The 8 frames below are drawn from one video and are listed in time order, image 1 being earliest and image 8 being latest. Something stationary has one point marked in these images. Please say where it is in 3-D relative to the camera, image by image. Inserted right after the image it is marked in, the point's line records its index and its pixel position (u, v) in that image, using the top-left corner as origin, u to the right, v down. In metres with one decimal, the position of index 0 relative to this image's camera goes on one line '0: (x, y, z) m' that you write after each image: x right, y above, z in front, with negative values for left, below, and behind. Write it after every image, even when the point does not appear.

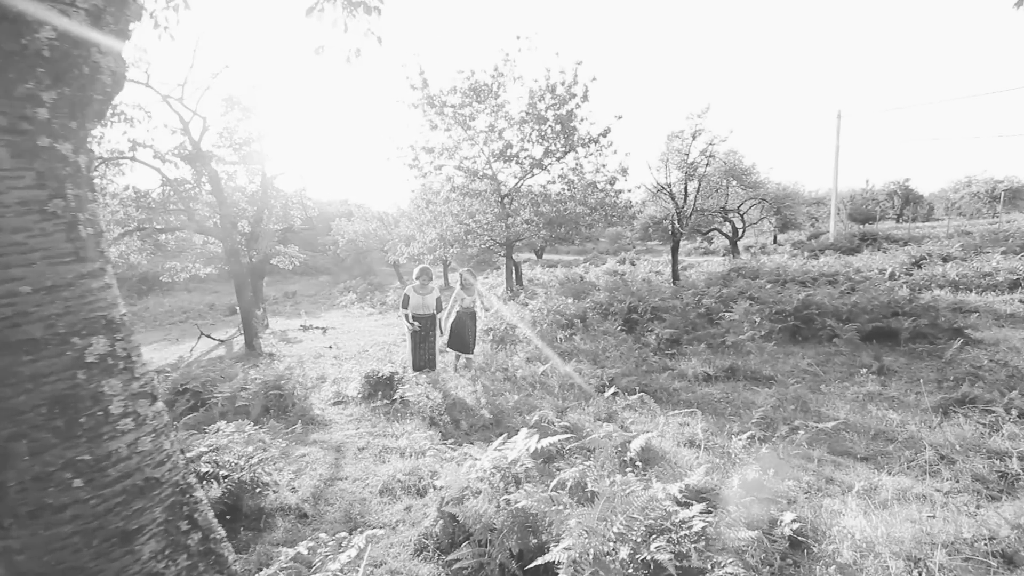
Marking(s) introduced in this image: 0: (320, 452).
0: (-2.0, -1.7, +5.1) m
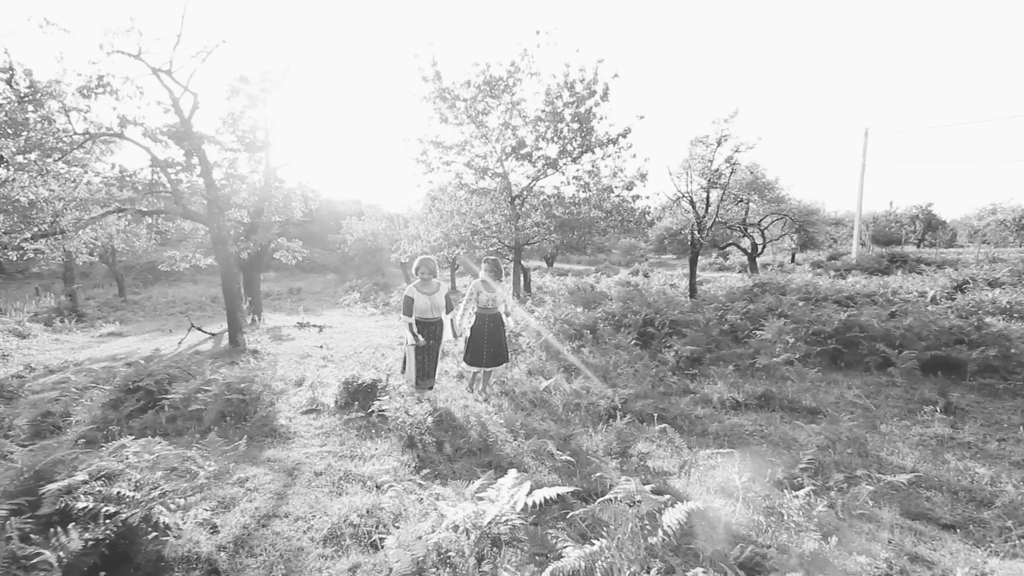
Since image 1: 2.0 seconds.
0: (-2.1, -1.6, +4.2) m
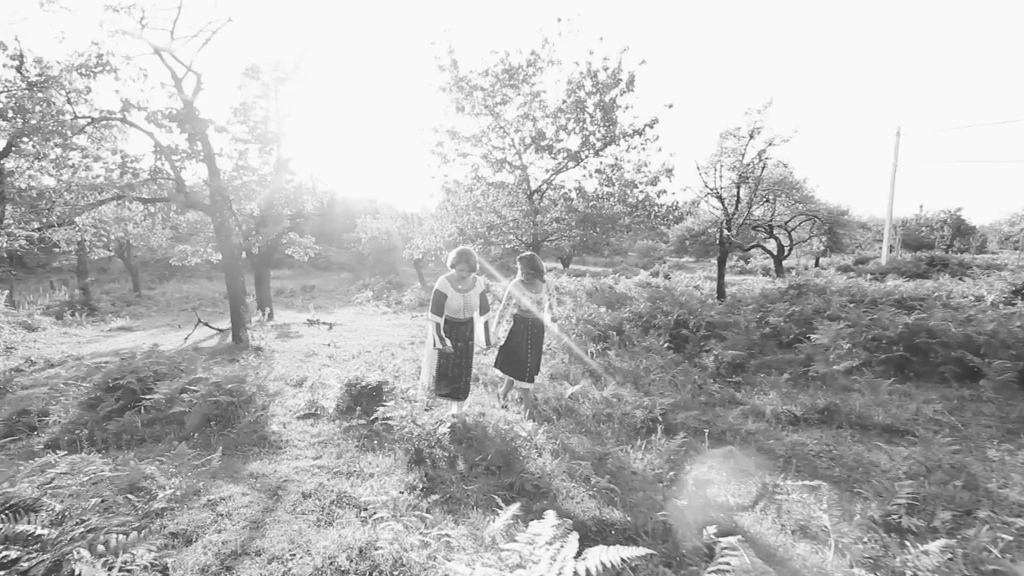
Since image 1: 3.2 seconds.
0: (-1.9, -1.5, +3.5) m
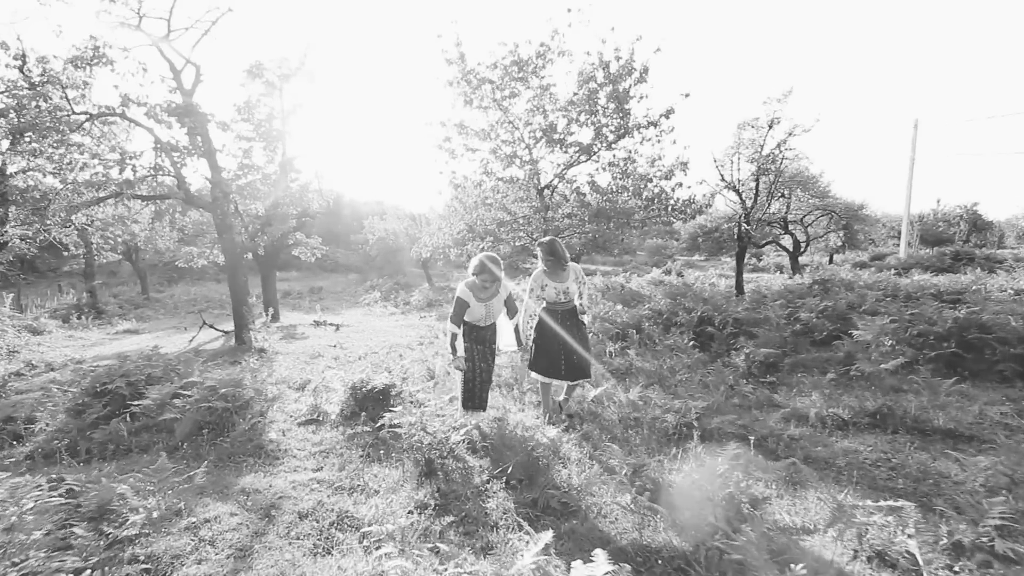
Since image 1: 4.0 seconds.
0: (-1.7, -1.4, +3.1) m
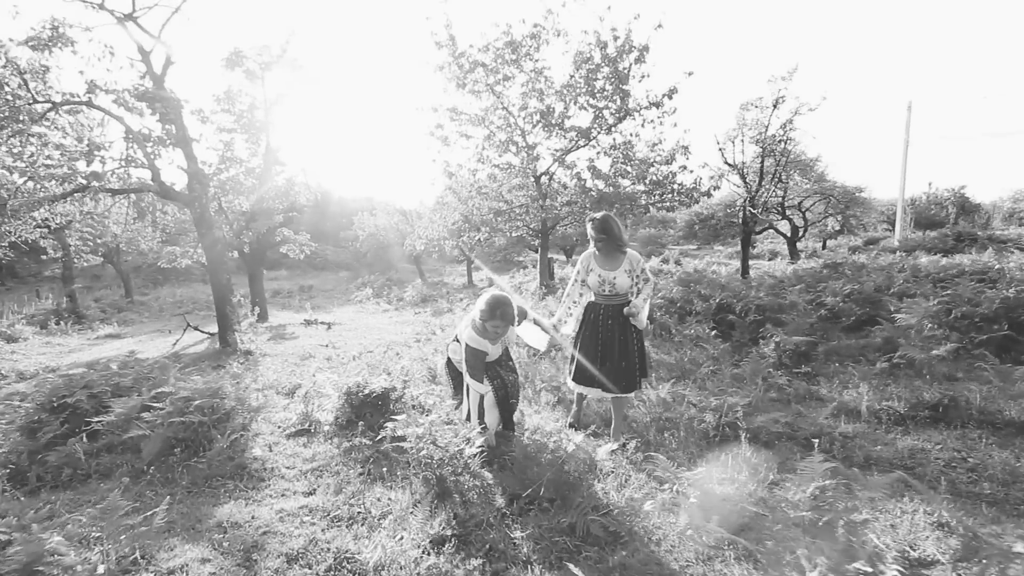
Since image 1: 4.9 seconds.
0: (-1.5, -1.4, +2.5) m
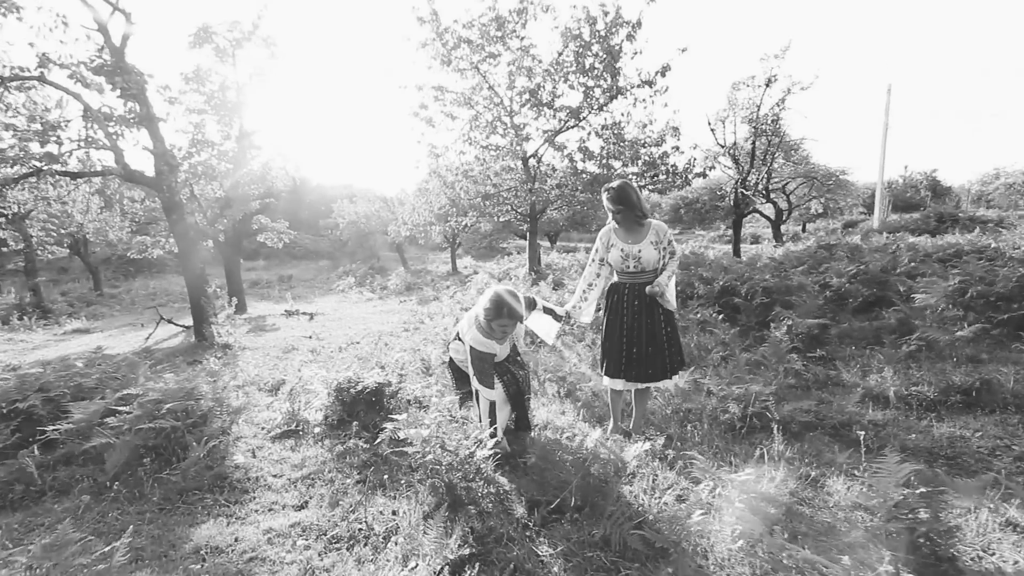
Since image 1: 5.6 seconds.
0: (-1.4, -1.3, +2.1) m
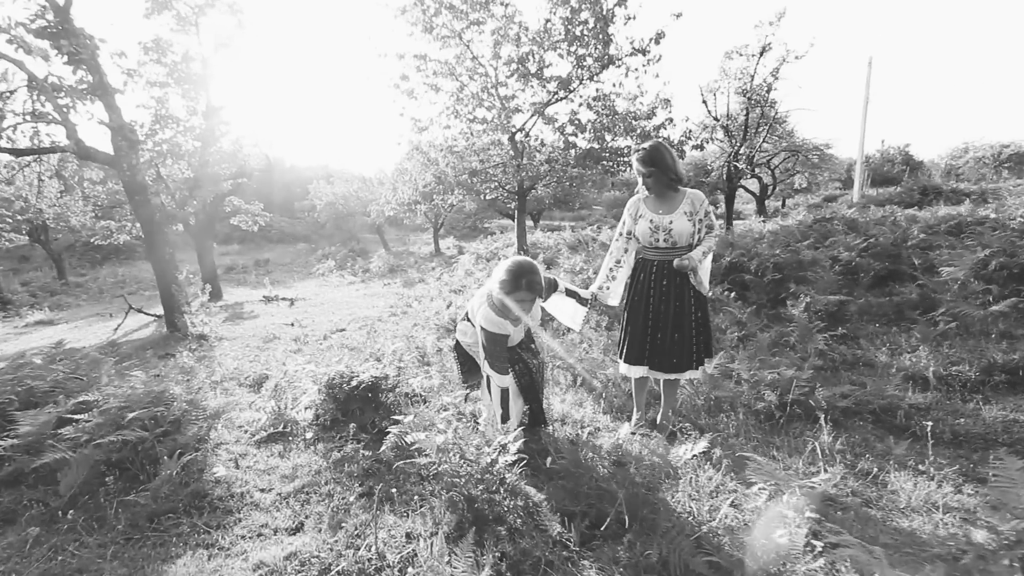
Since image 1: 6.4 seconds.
0: (-1.2, -1.3, +1.6) m
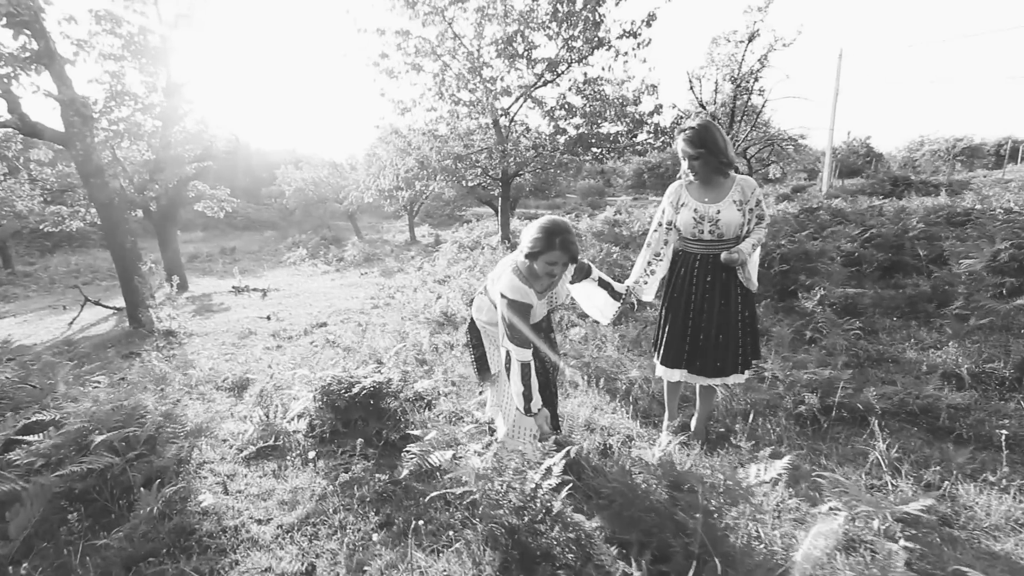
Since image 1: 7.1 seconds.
0: (-0.9, -1.3, +1.2) m
